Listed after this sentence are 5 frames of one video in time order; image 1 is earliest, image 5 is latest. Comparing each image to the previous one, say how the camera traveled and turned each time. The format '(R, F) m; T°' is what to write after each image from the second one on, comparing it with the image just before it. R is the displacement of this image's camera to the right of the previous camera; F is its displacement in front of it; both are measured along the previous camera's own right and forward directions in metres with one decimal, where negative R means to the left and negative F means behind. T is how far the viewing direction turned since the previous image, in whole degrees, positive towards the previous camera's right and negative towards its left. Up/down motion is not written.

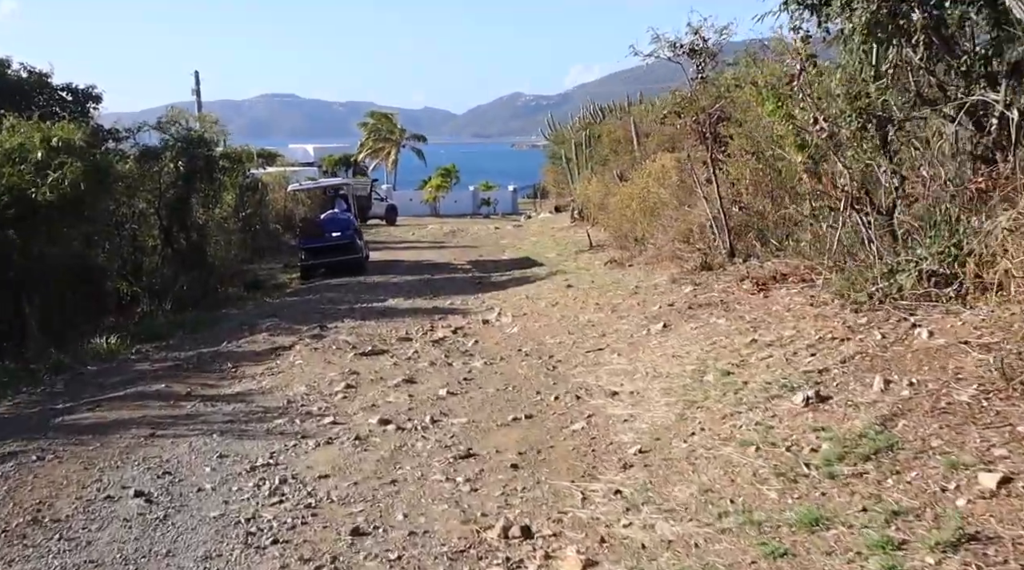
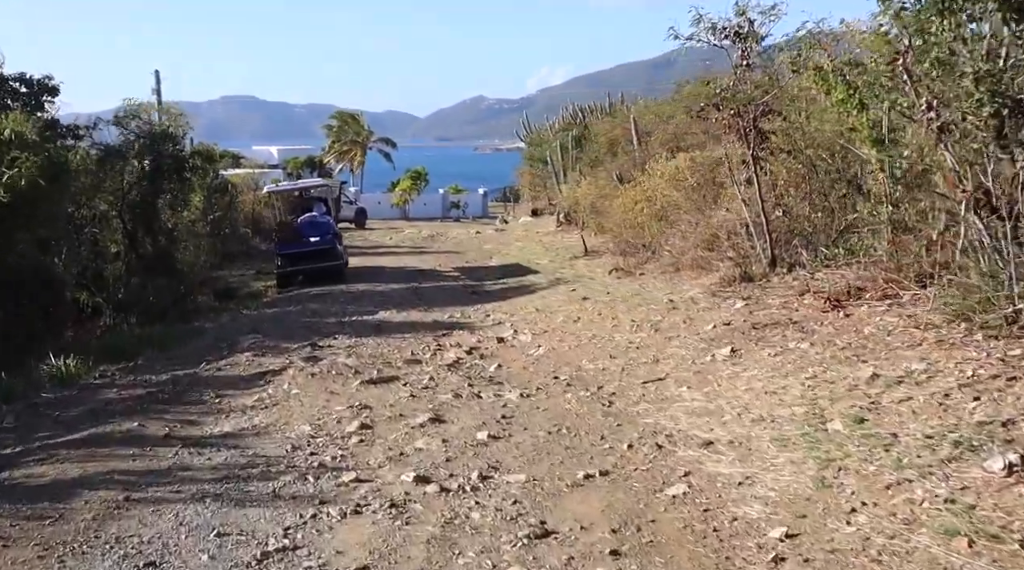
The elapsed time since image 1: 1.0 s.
(-0.6, +1.6) m; +2°
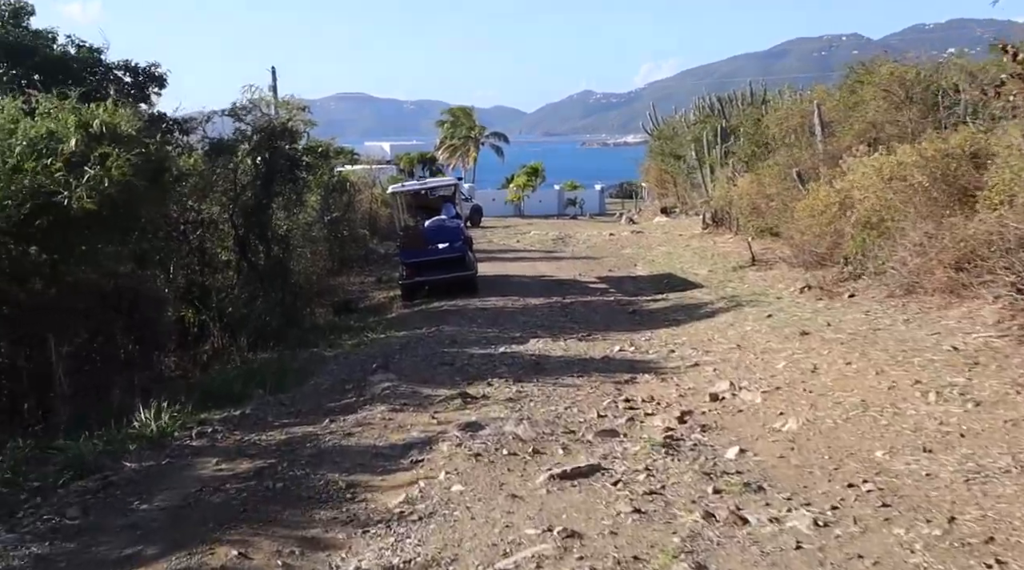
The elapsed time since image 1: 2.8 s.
(-0.9, +3.1) m; -5°
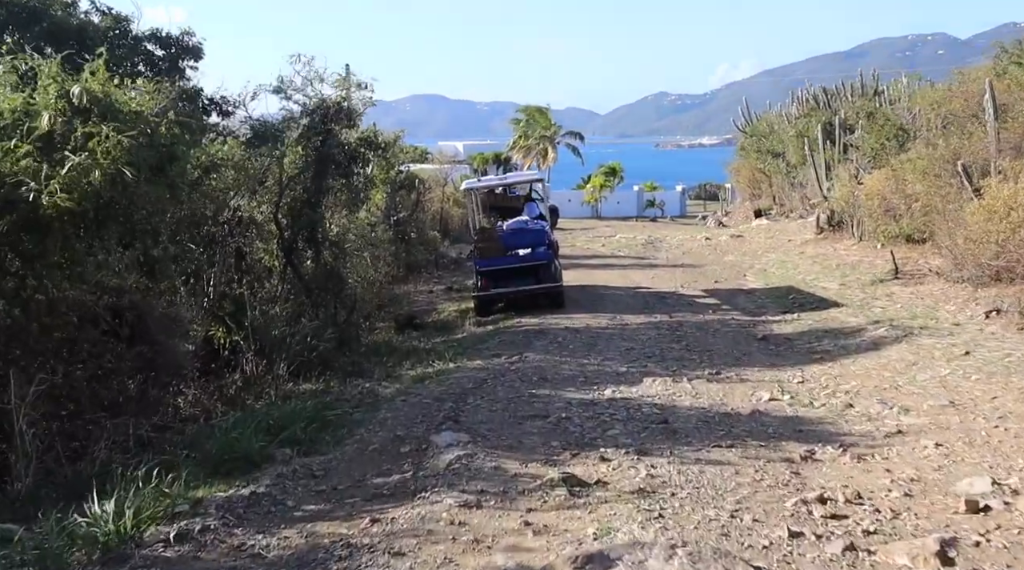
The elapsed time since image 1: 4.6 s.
(-0.4, +3.4) m; -4°
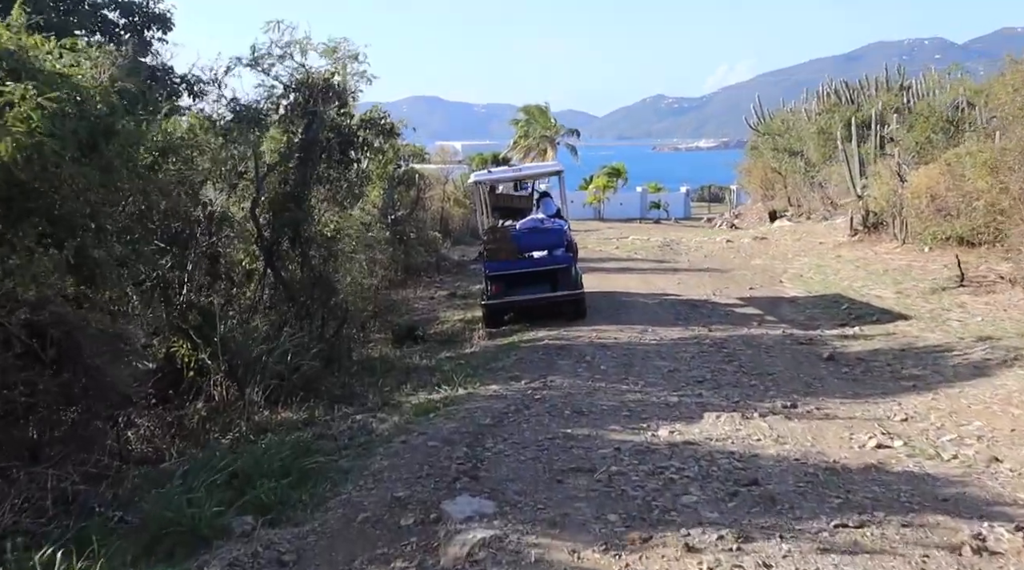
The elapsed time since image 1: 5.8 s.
(-0.3, +2.3) m; 0°
